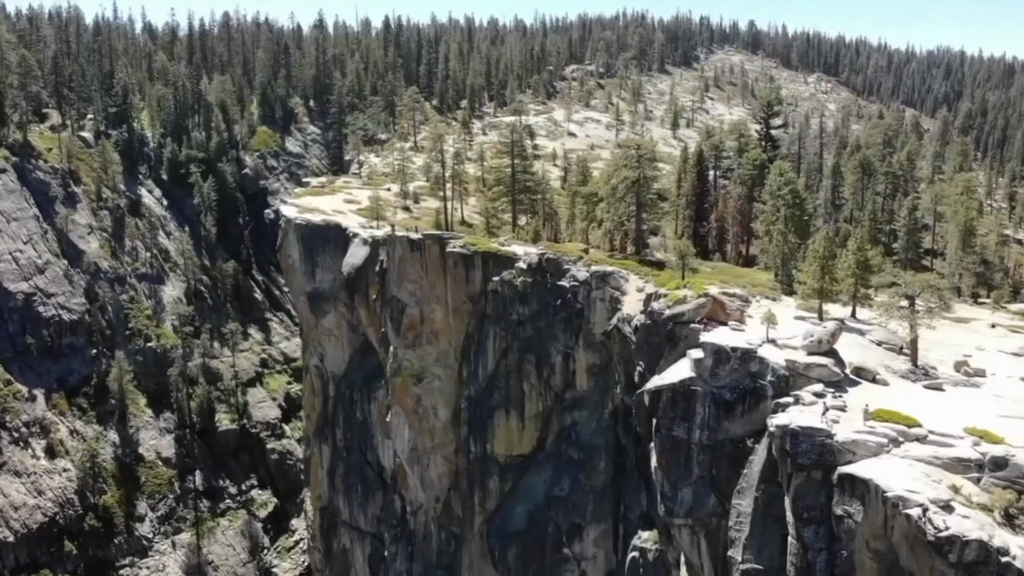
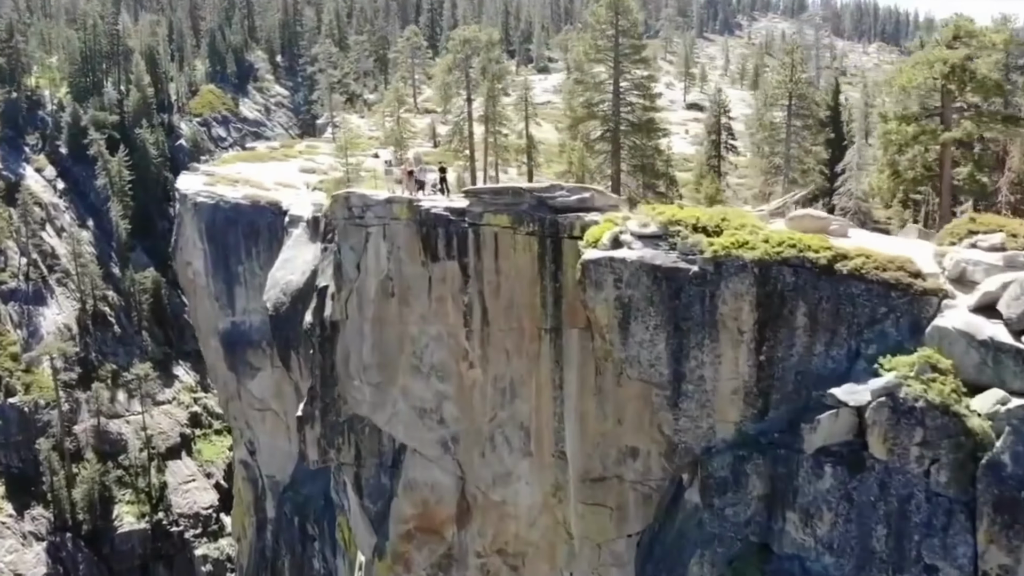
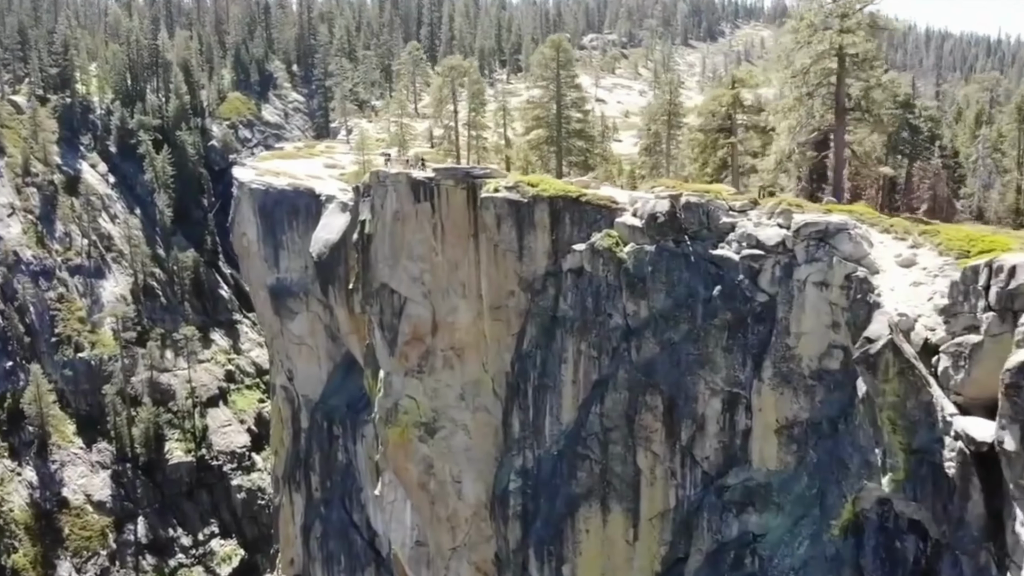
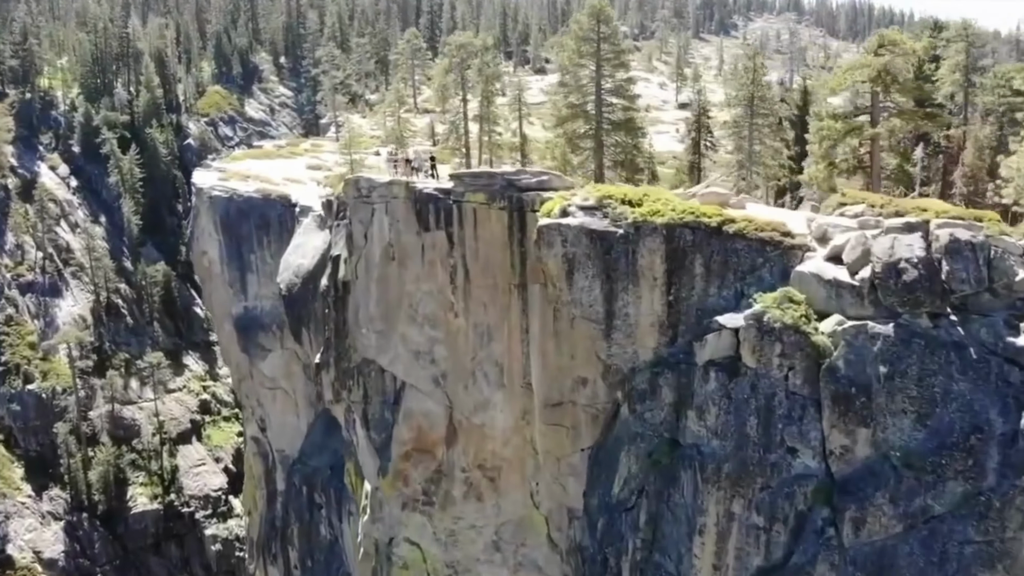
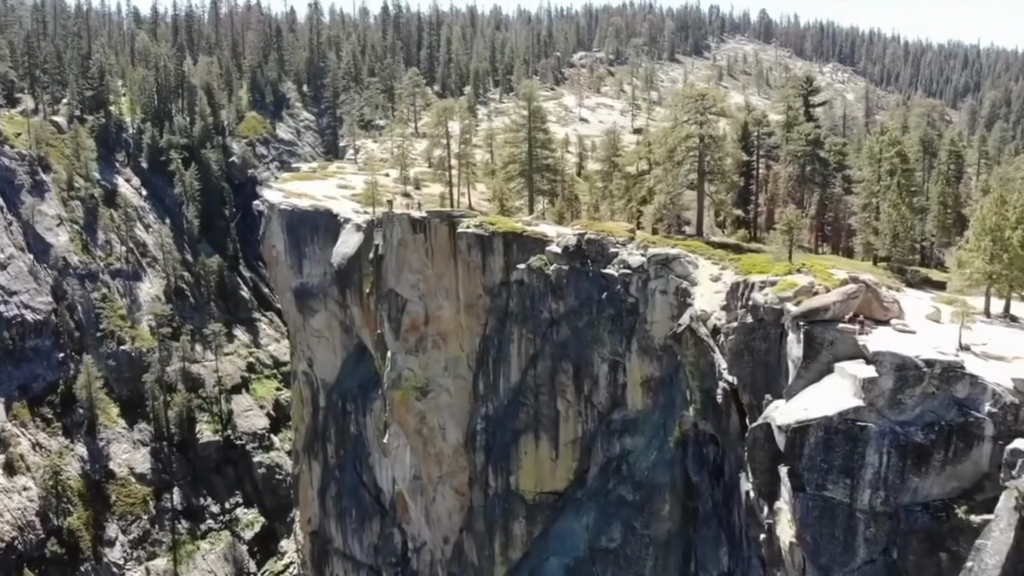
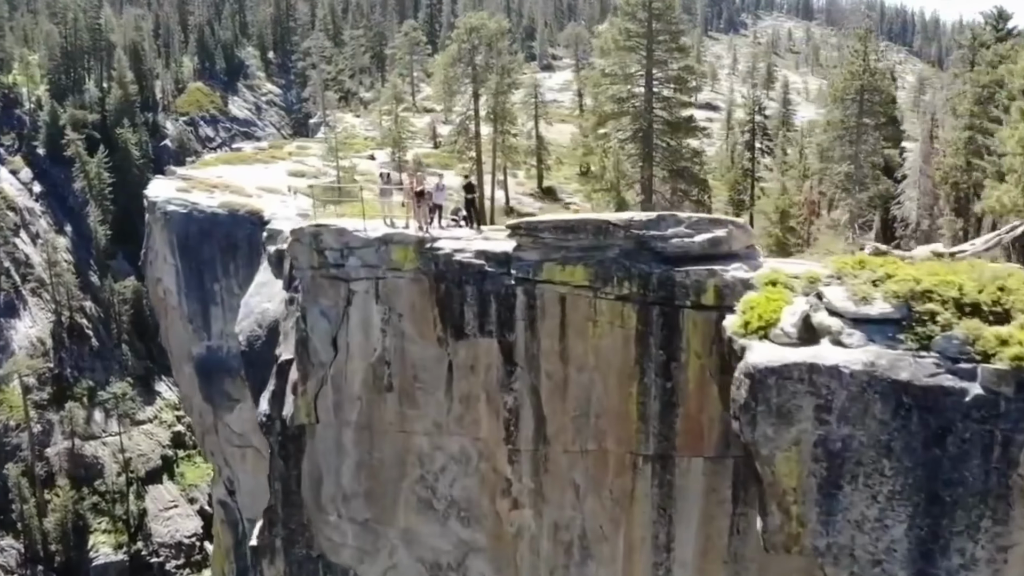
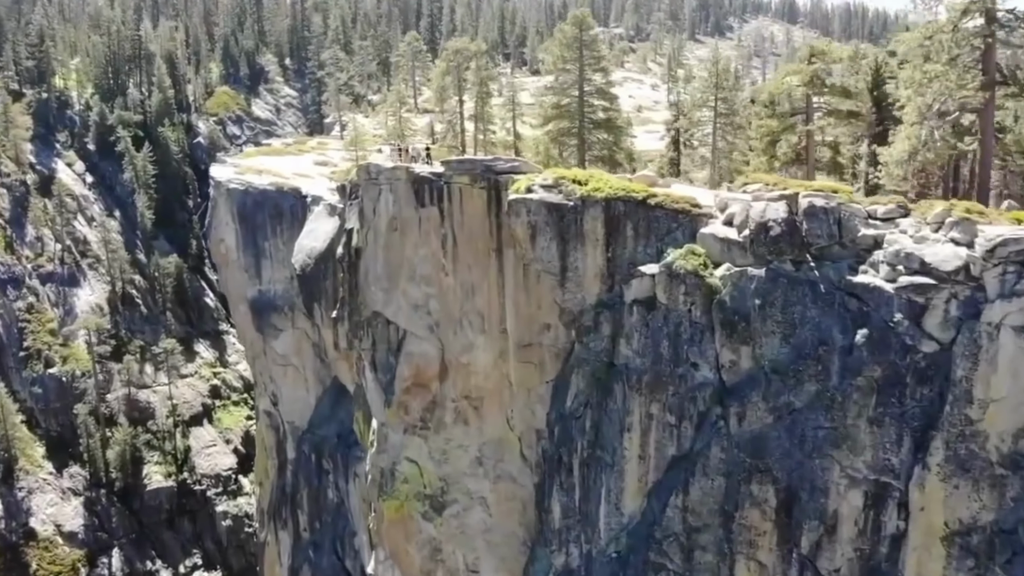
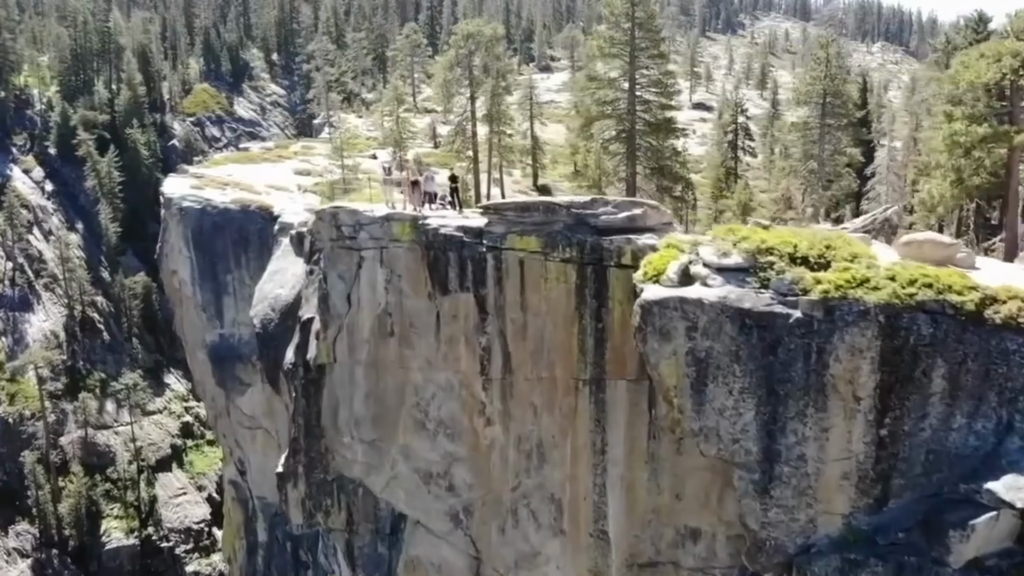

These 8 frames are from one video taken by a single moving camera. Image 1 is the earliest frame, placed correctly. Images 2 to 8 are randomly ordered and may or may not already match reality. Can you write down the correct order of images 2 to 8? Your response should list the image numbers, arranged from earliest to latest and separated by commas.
5, 3, 7, 4, 2, 8, 6
